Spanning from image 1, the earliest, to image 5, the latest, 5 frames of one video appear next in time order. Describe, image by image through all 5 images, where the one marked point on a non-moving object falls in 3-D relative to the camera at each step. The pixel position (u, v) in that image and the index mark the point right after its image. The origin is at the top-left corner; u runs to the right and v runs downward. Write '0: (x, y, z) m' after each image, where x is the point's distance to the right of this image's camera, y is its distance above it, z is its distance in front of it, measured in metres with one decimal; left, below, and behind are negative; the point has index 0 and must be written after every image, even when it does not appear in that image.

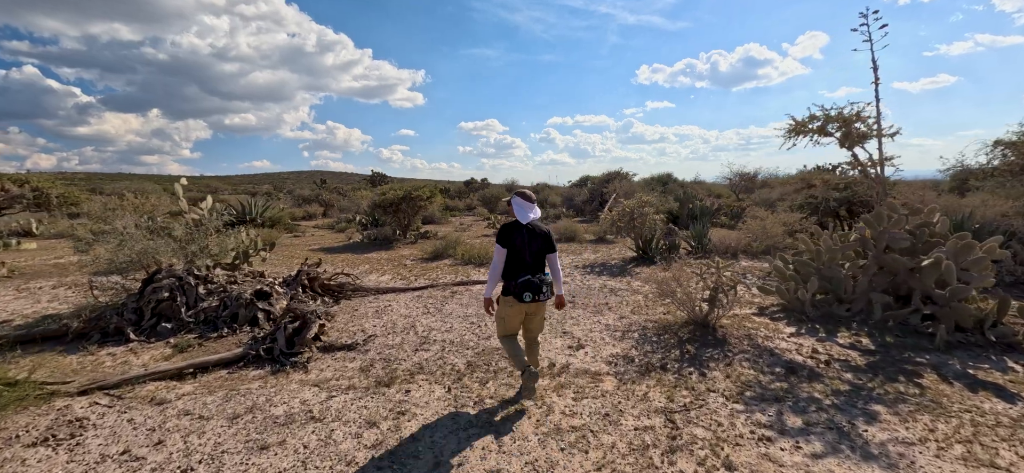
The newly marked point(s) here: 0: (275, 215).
0: (-10.5, +0.9, +18.7) m
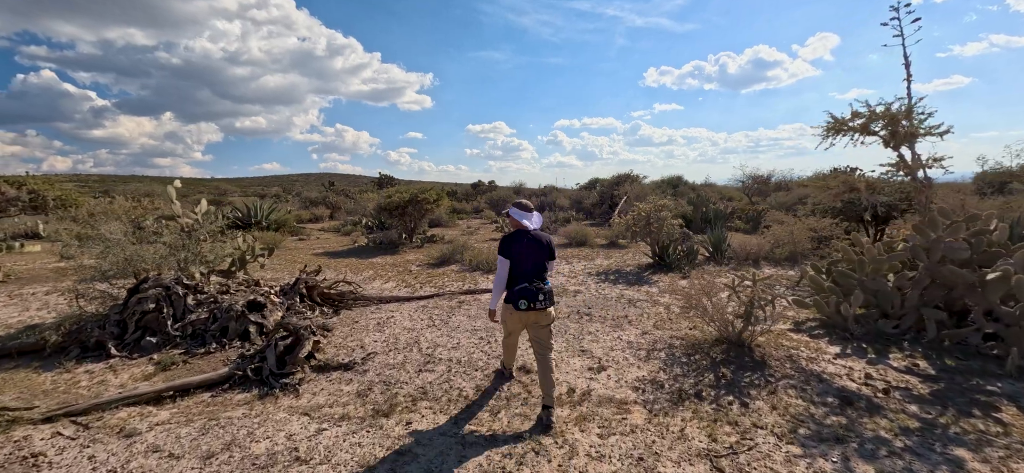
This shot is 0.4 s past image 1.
0: (-10.1, +0.8, +18.5) m
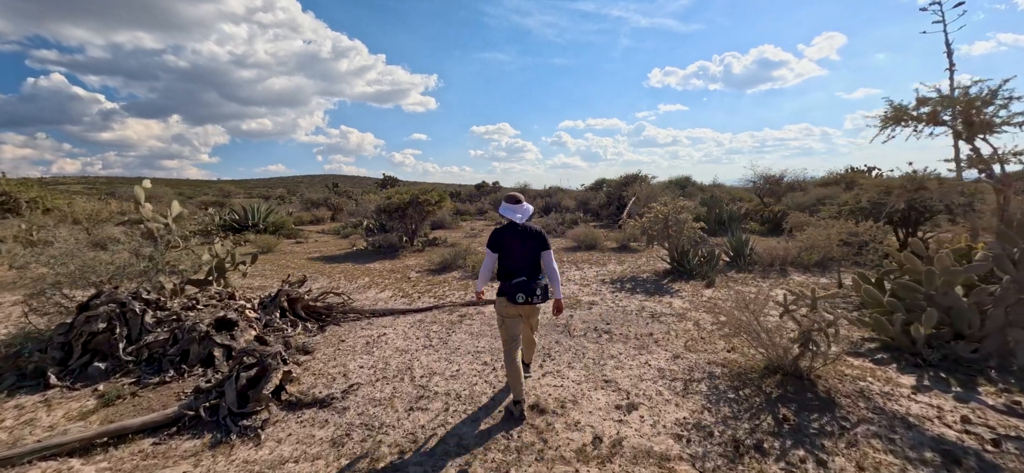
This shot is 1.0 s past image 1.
0: (-9.9, +0.7, +17.9) m
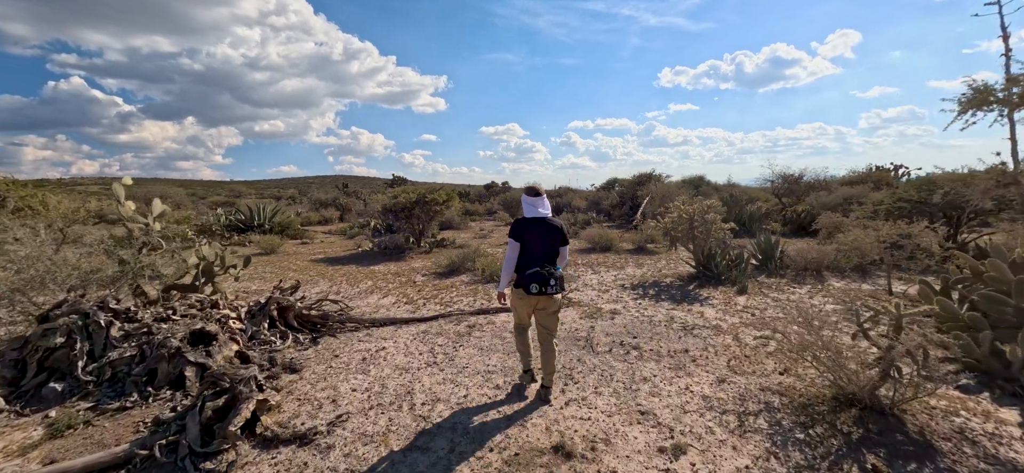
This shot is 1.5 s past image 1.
0: (-9.4, +0.7, +17.5) m
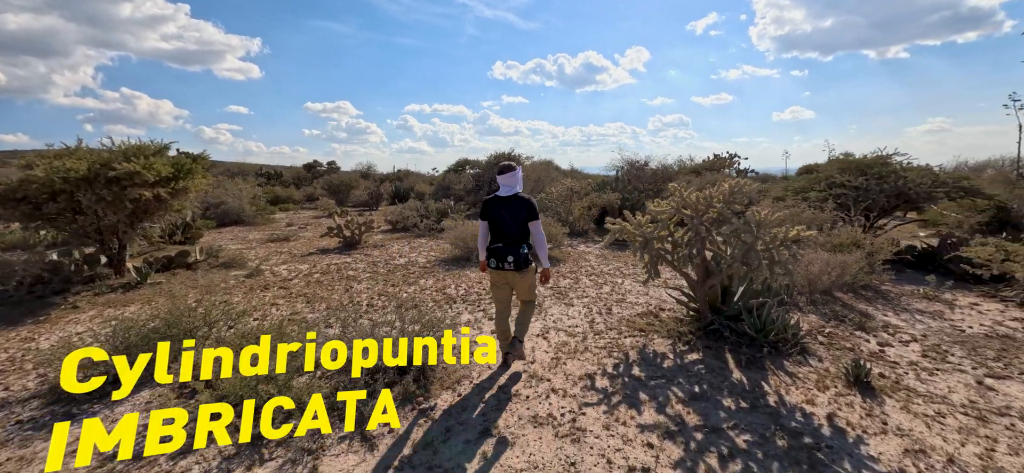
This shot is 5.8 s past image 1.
0: (-13.7, +0.4, +8.2) m
